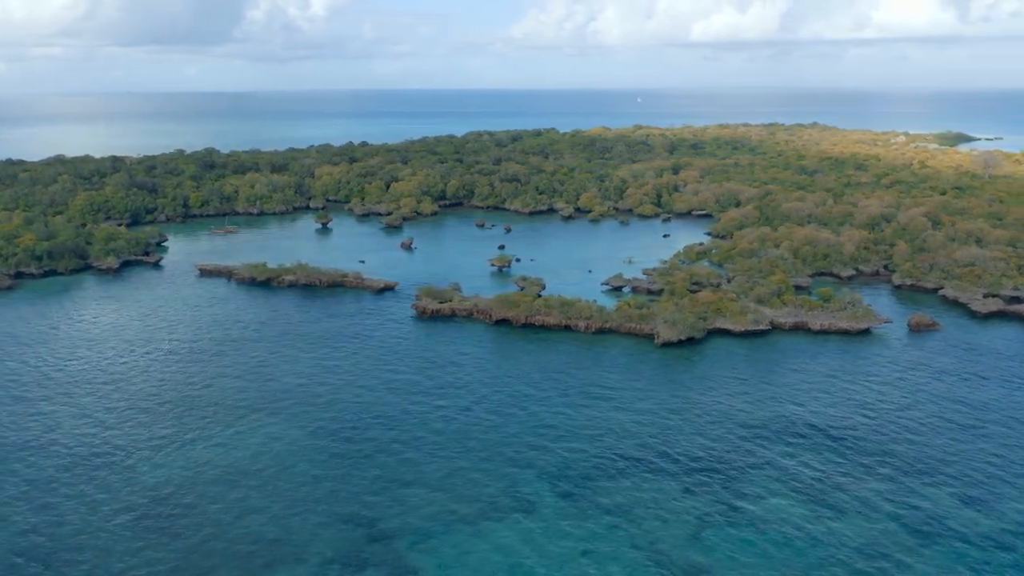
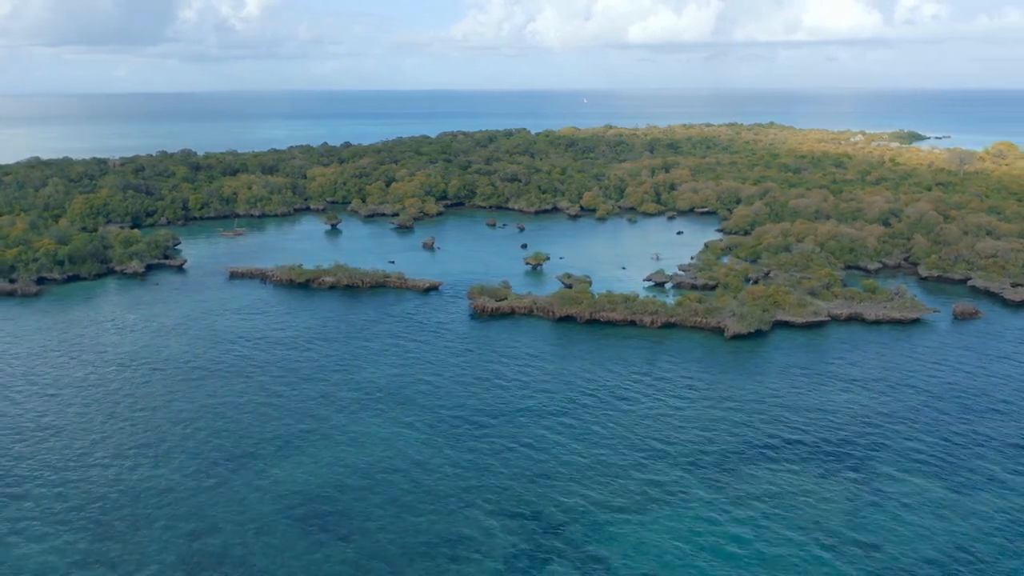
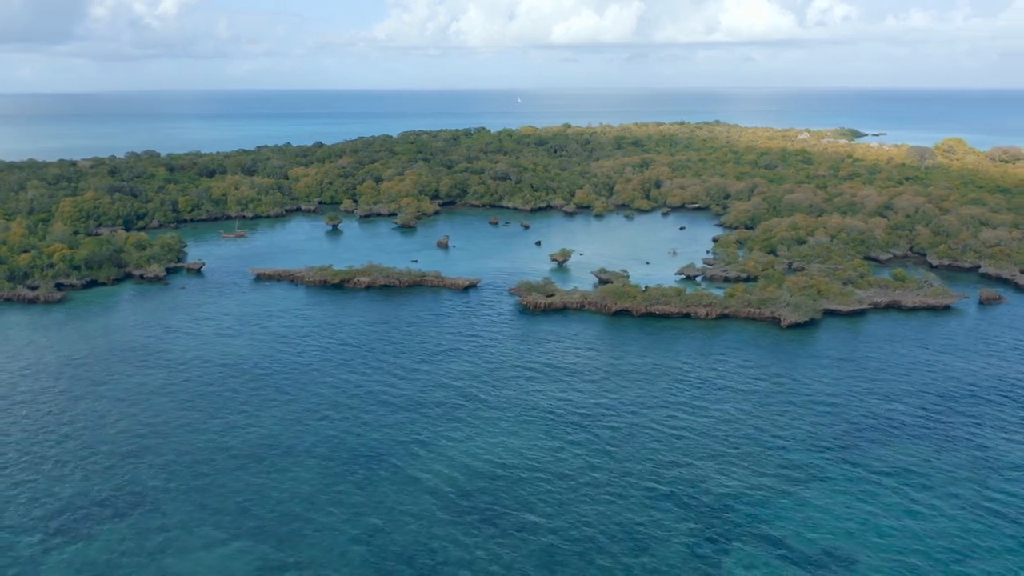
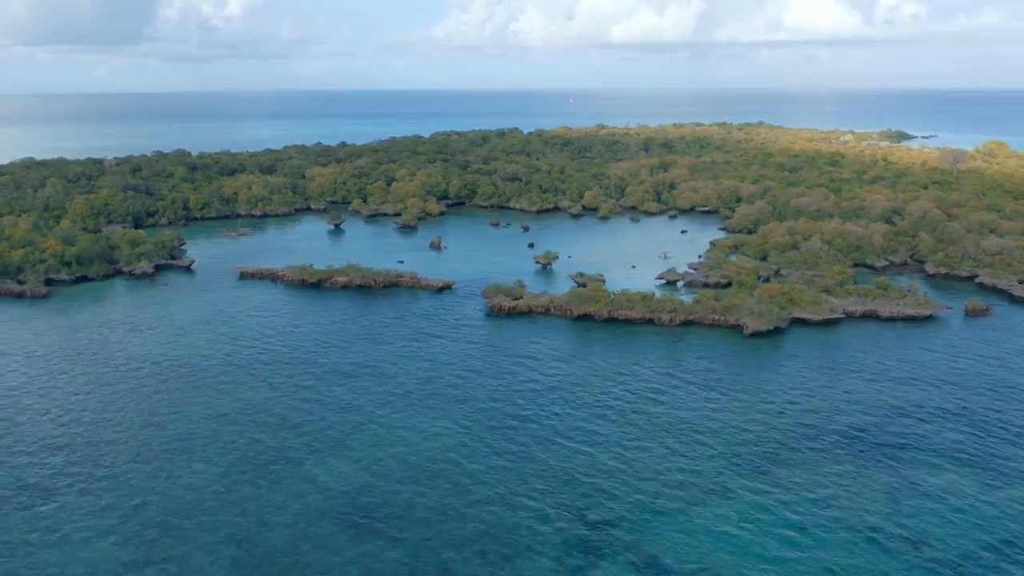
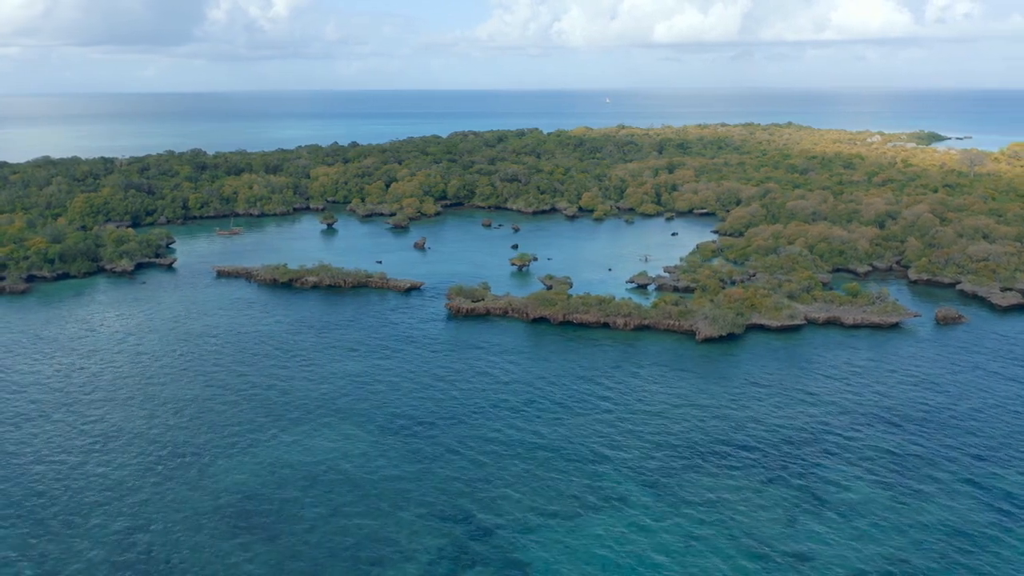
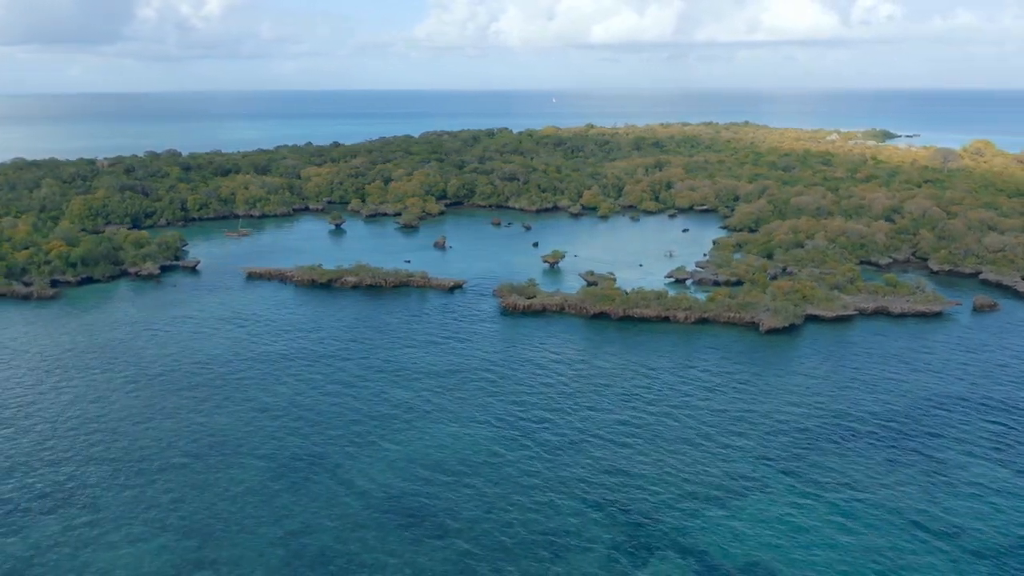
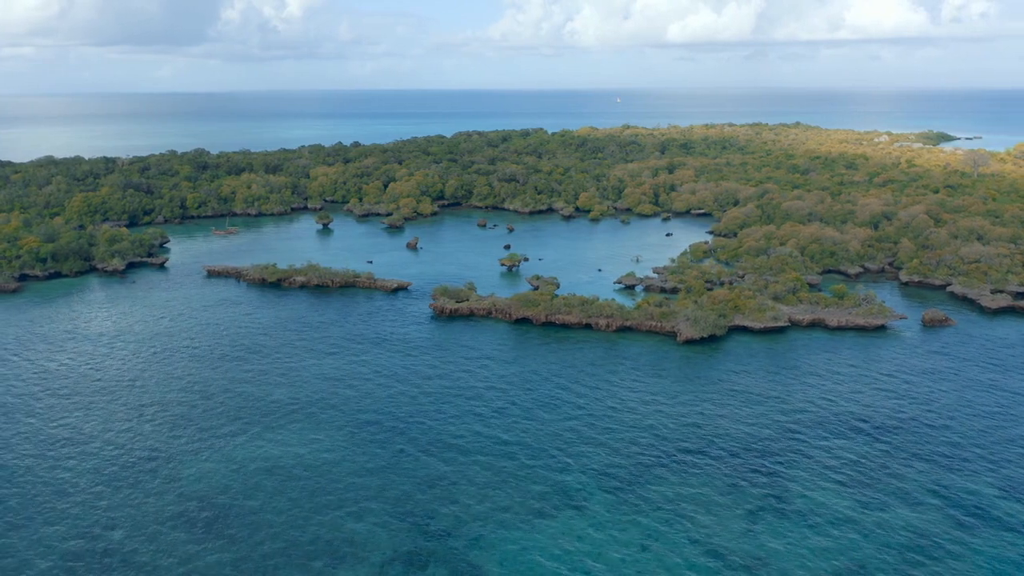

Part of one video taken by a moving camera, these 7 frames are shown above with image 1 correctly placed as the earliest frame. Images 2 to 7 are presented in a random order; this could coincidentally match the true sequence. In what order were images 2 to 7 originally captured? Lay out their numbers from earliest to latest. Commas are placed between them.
7, 5, 2, 4, 6, 3
